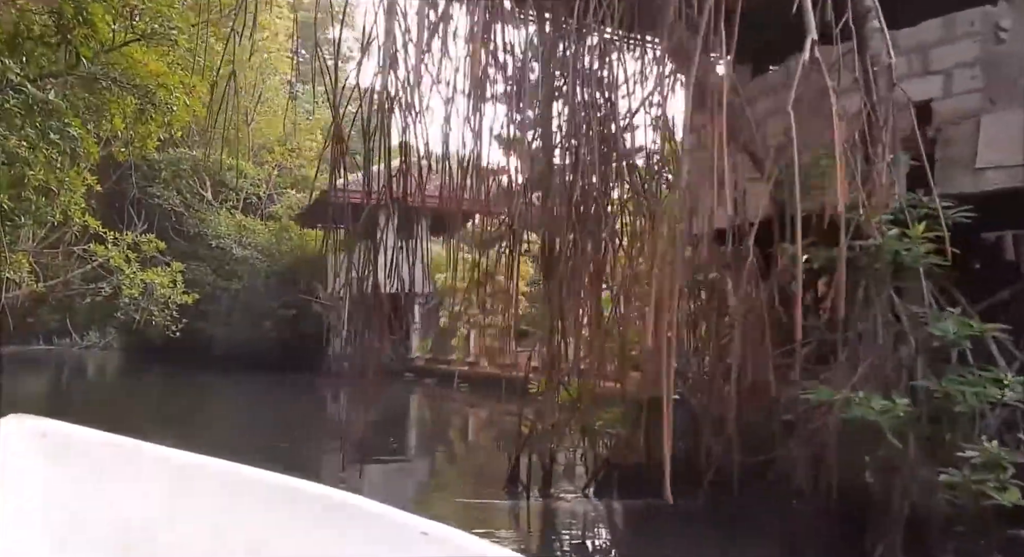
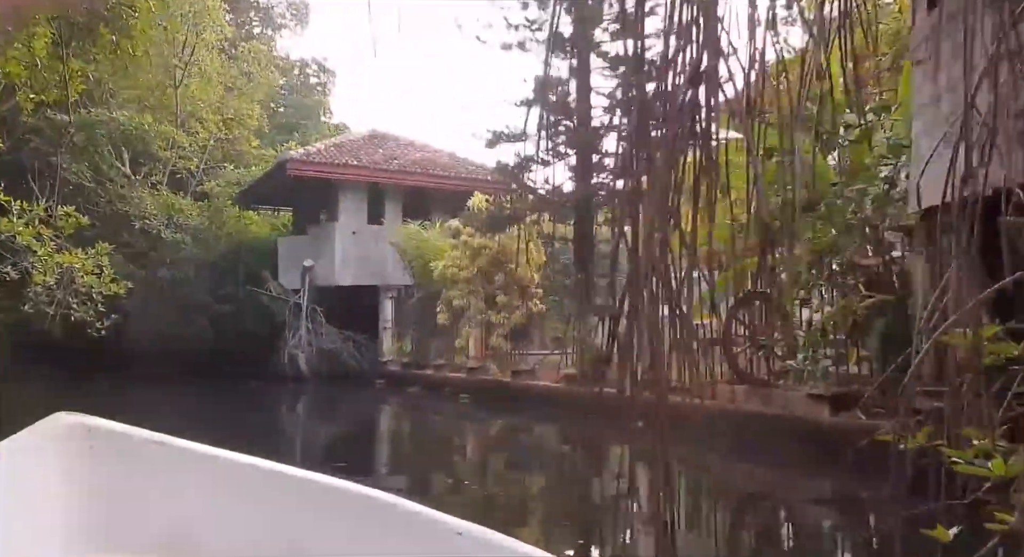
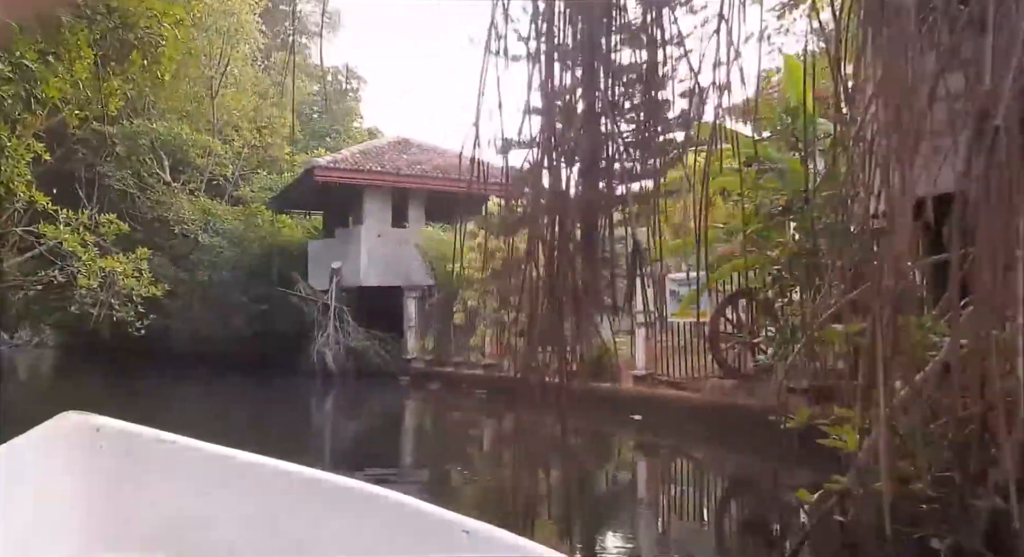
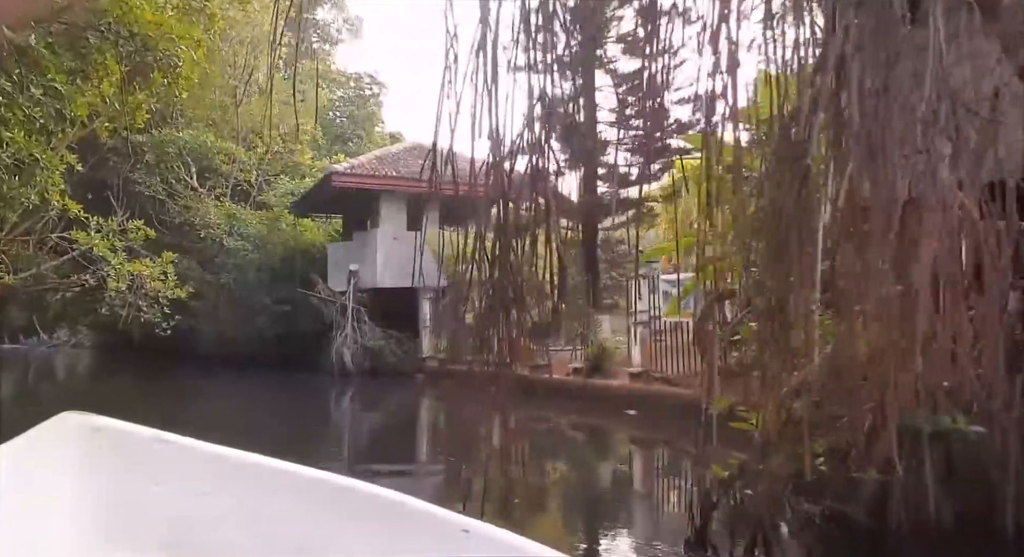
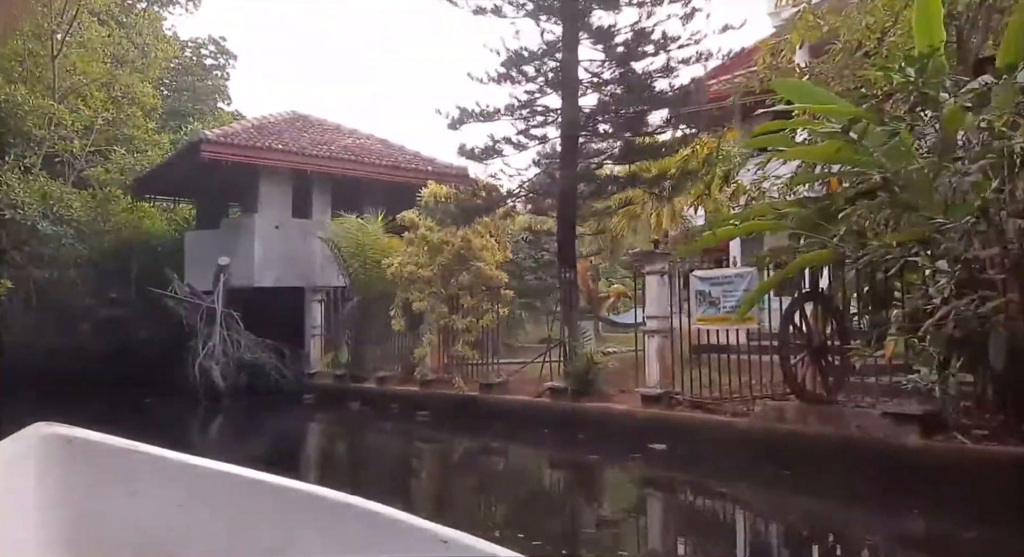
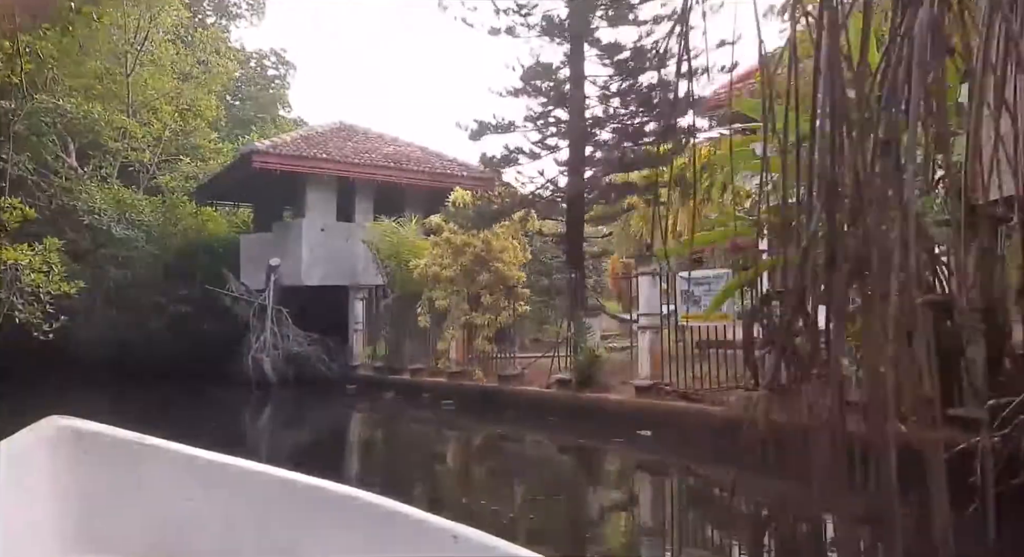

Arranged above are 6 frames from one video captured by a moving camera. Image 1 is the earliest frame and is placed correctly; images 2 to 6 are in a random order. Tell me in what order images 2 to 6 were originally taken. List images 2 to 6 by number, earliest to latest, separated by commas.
4, 3, 2, 6, 5
